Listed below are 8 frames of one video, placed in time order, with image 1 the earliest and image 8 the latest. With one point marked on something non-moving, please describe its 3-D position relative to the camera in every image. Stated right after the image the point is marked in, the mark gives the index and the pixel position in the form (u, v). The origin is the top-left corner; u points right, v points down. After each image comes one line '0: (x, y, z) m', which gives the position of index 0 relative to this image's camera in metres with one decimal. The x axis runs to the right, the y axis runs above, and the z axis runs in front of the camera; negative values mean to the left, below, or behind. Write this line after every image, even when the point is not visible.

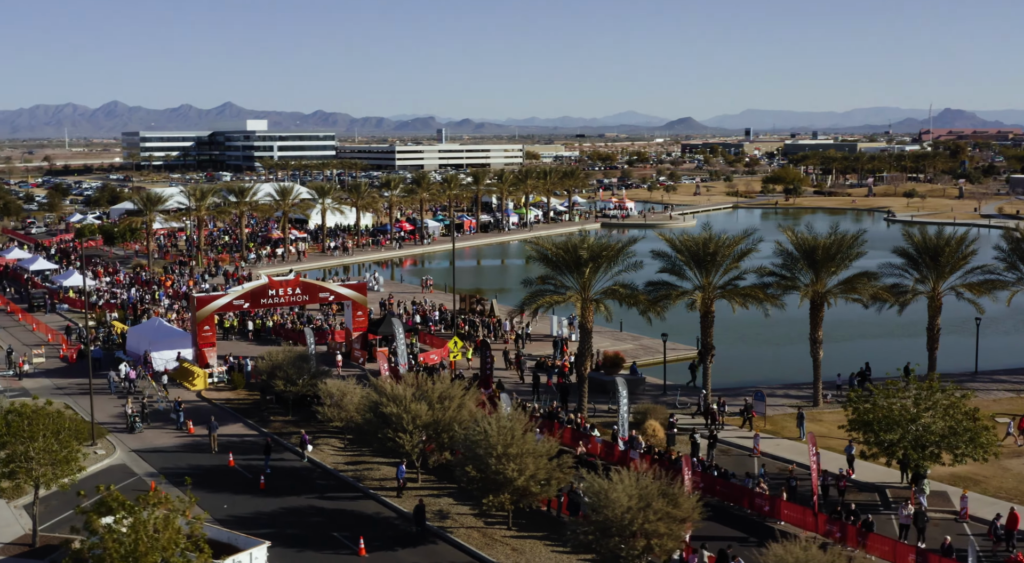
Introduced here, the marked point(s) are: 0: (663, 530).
0: (+2.8, -4.8, +19.8) m
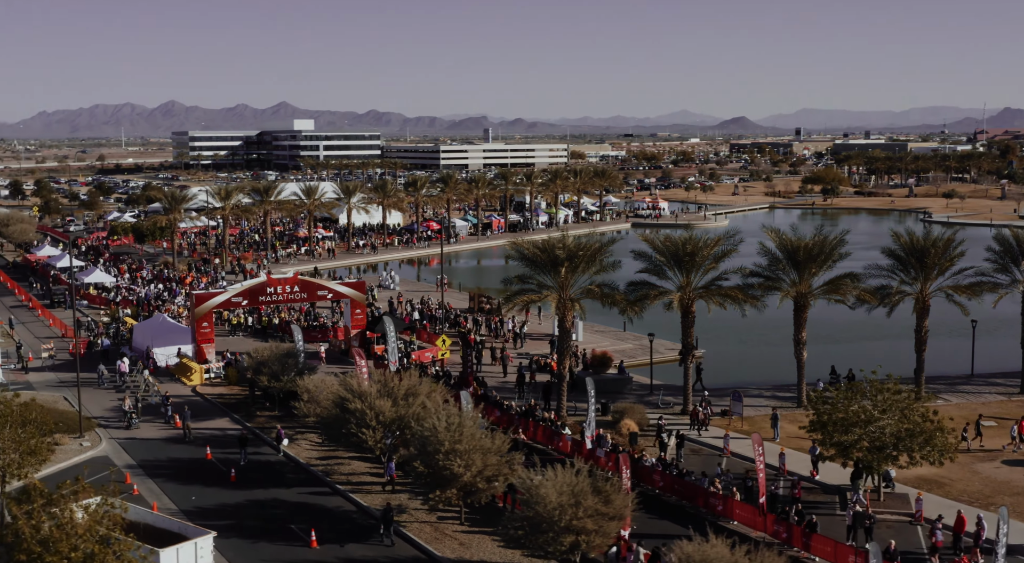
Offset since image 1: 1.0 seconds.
0: (+1.5, -4.8, +20.0) m
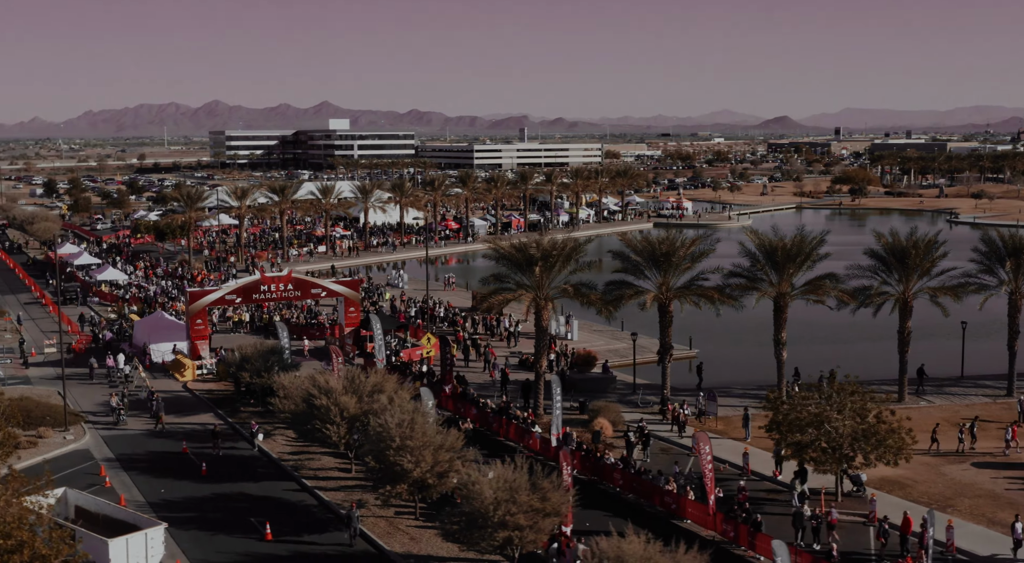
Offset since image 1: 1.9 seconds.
0: (+0.2, -4.7, +20.3) m
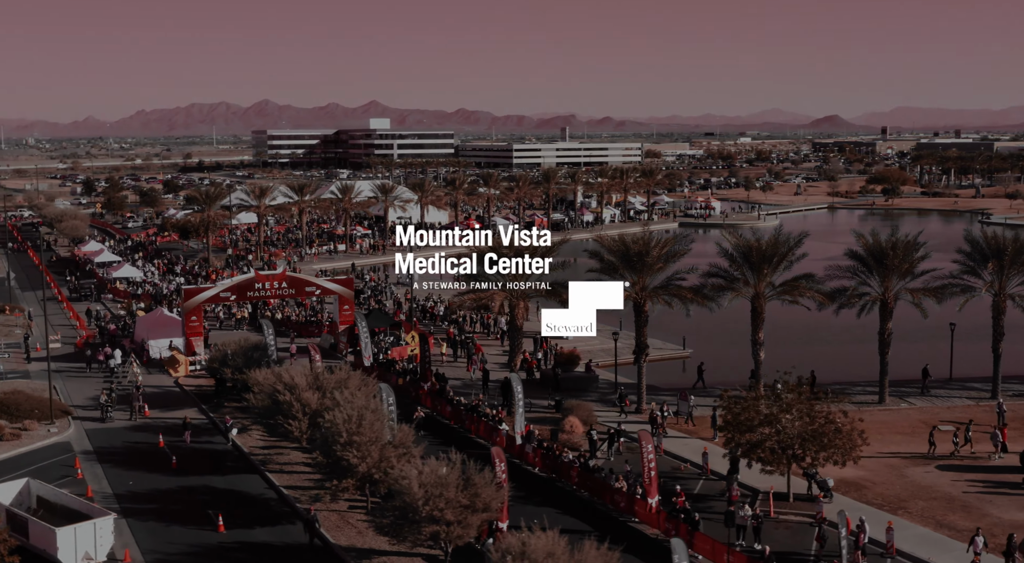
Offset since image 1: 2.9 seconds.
0: (-1.2, -4.7, +20.6) m
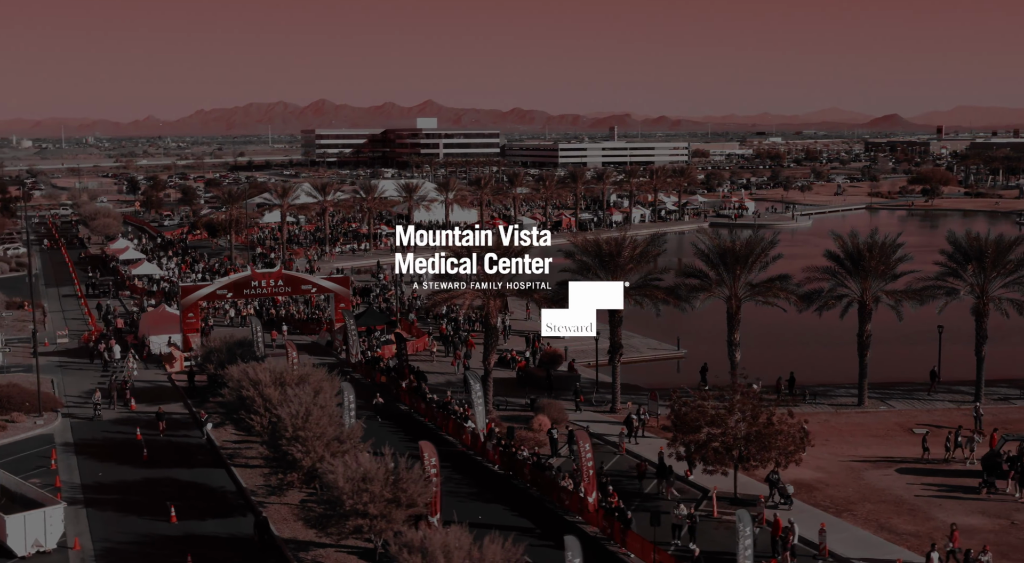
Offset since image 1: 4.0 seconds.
0: (-2.8, -4.7, +21.0) m
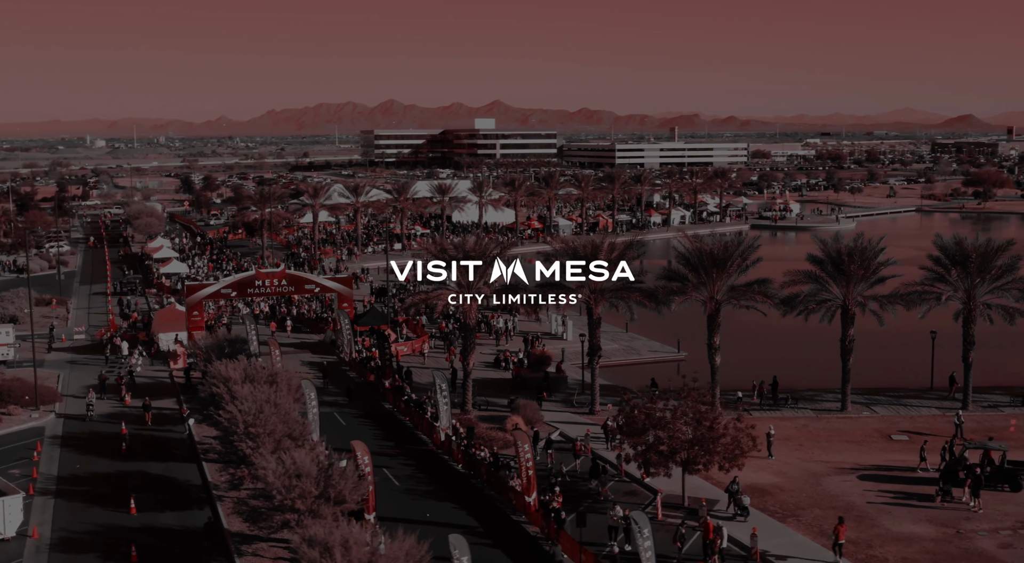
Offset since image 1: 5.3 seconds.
0: (-4.3, -4.7, +21.5) m
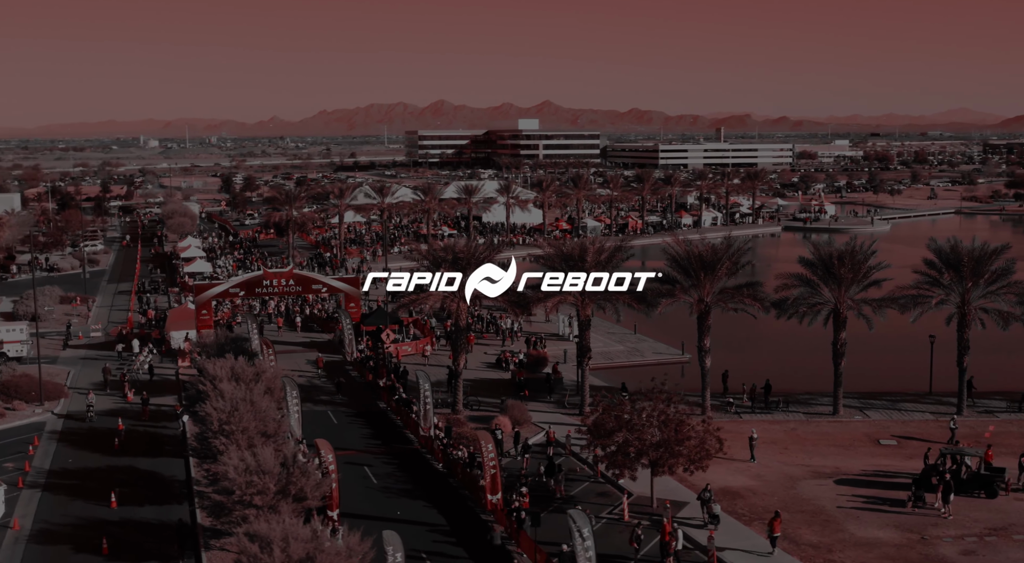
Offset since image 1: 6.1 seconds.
0: (-5.3, -4.7, +22.0) m
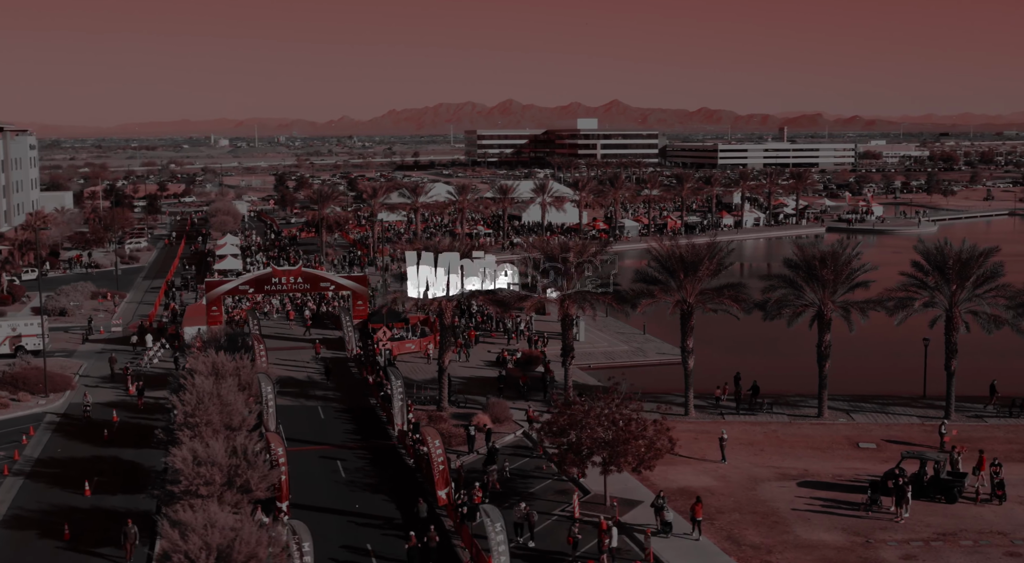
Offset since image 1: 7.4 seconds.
0: (-6.7, -4.7, +22.7) m
